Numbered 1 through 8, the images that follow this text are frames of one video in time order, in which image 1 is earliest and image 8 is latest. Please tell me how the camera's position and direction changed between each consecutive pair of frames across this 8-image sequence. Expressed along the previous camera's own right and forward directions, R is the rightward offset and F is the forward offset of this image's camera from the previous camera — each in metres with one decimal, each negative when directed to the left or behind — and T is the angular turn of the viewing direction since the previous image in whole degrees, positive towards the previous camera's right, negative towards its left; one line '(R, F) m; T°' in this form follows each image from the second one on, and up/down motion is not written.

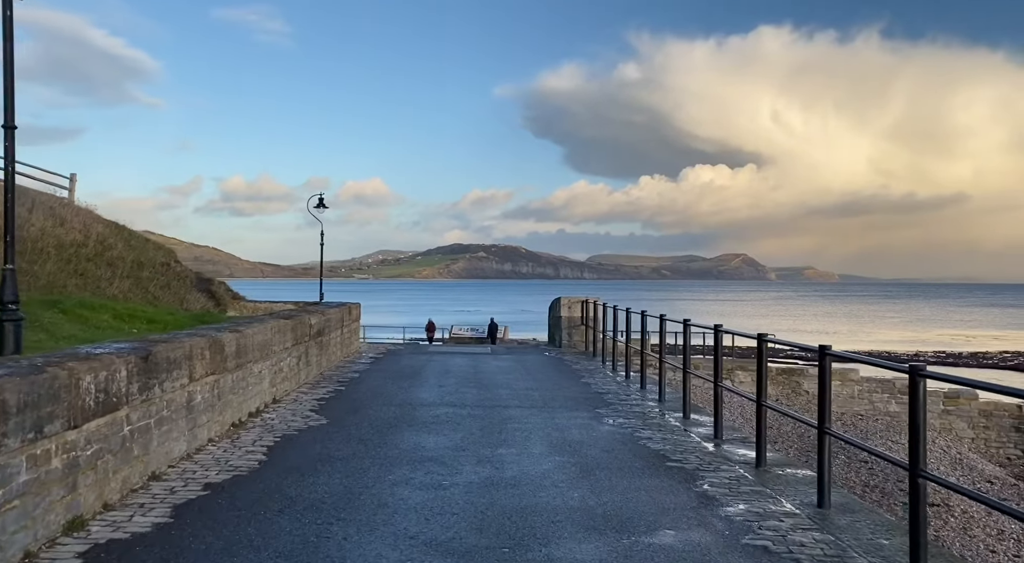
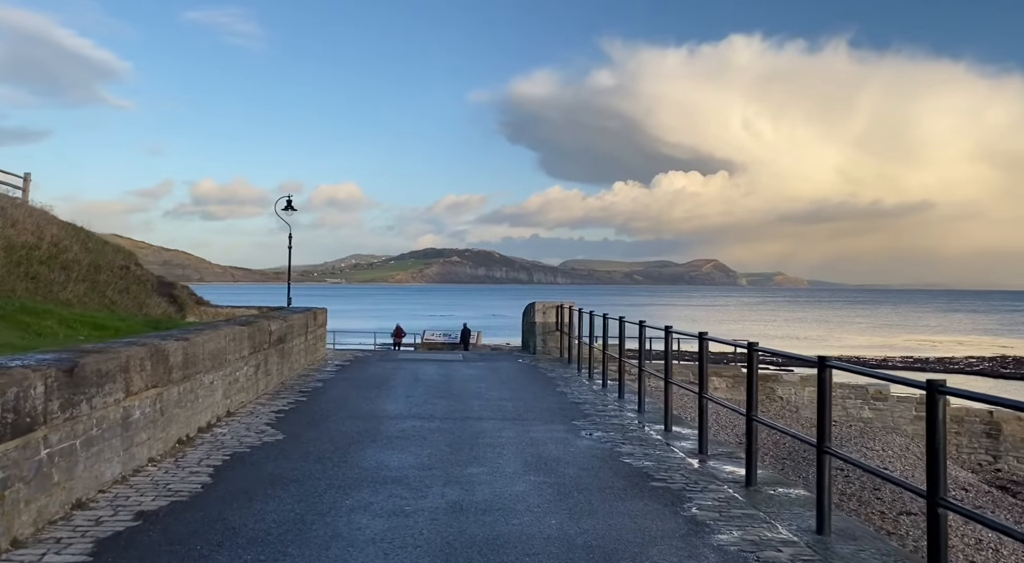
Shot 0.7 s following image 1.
(0.0, +0.5) m; +2°
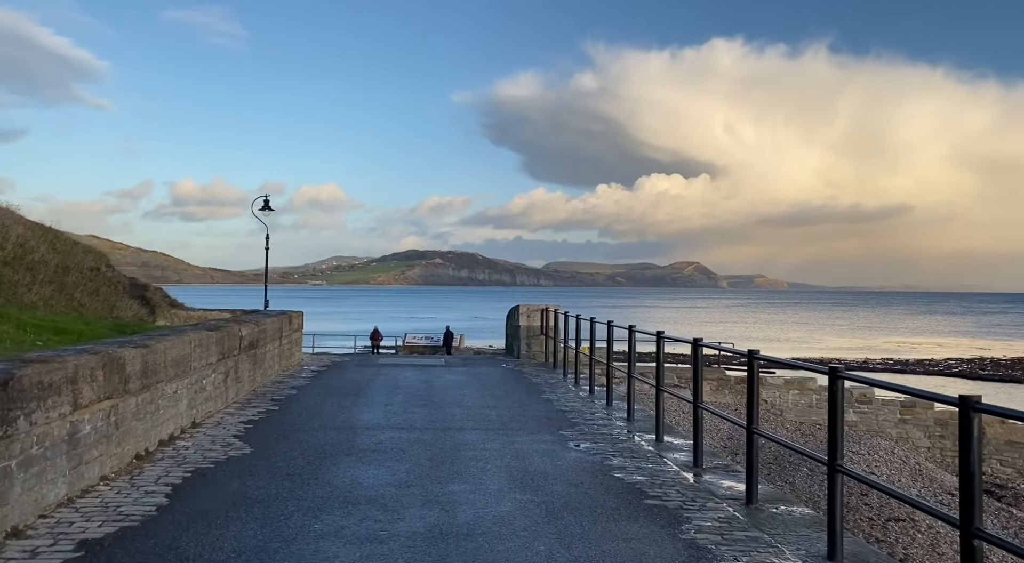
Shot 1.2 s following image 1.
(0.0, +0.5) m; +1°
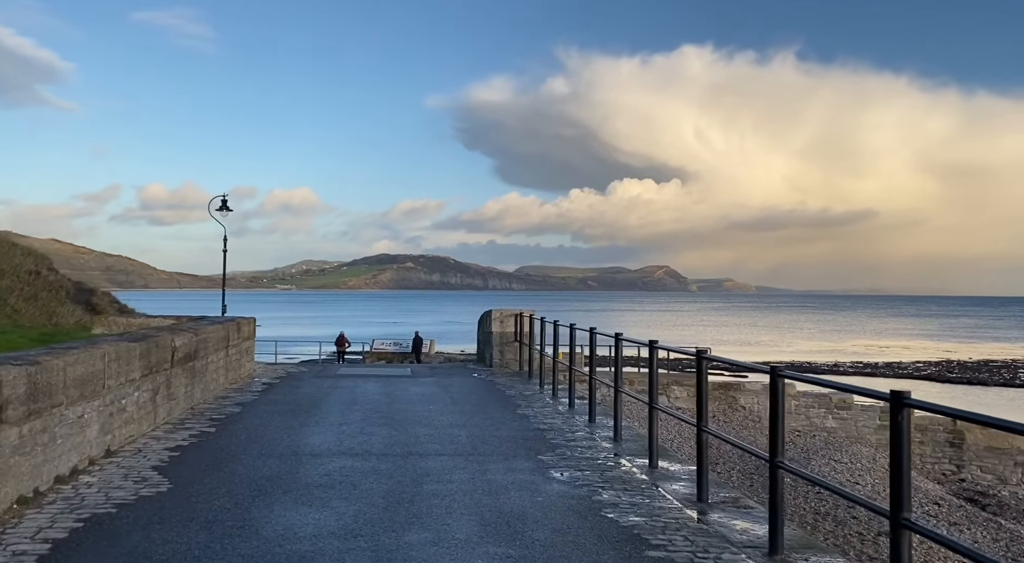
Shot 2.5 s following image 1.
(0.0, +1.1) m; +2°
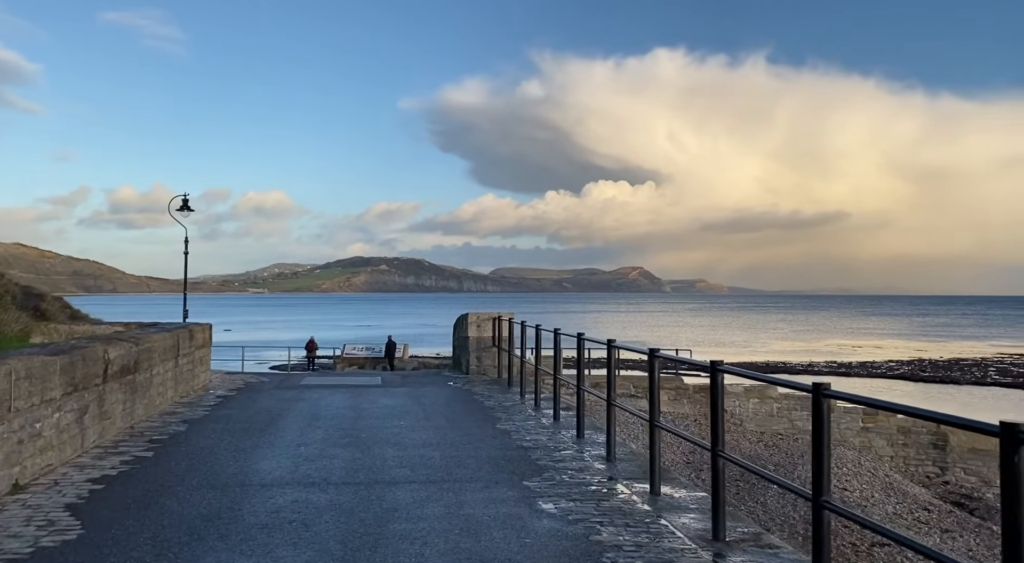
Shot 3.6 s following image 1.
(0.0, +1.0) m; +2°
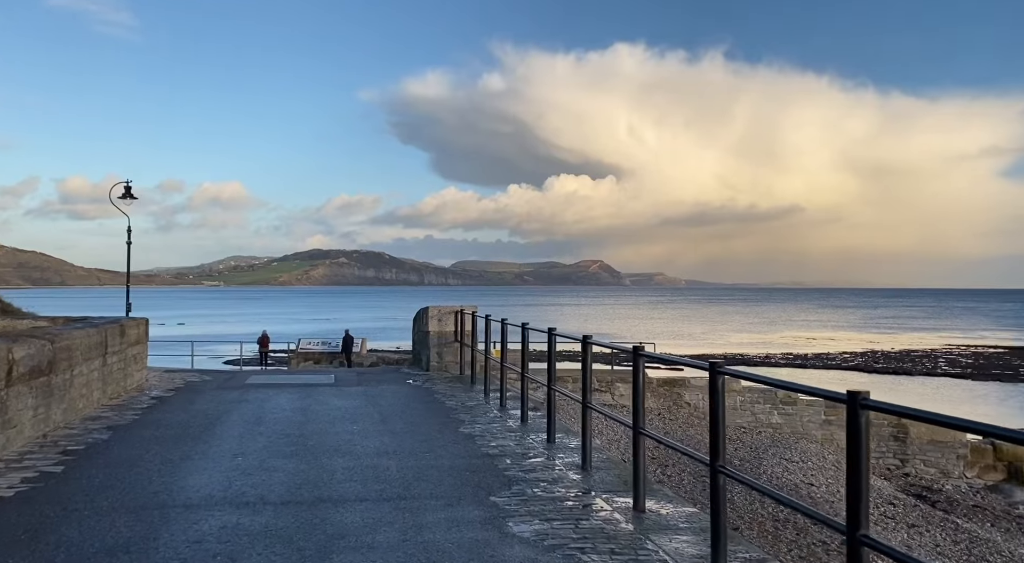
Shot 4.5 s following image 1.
(0.0, +0.8) m; +3°
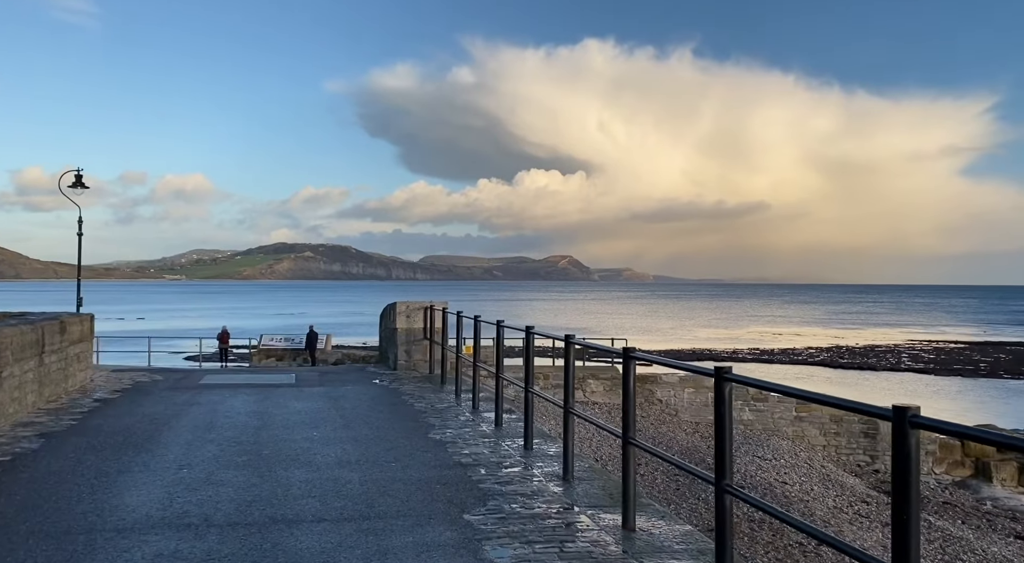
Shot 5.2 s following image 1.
(-0.1, +0.6) m; +2°
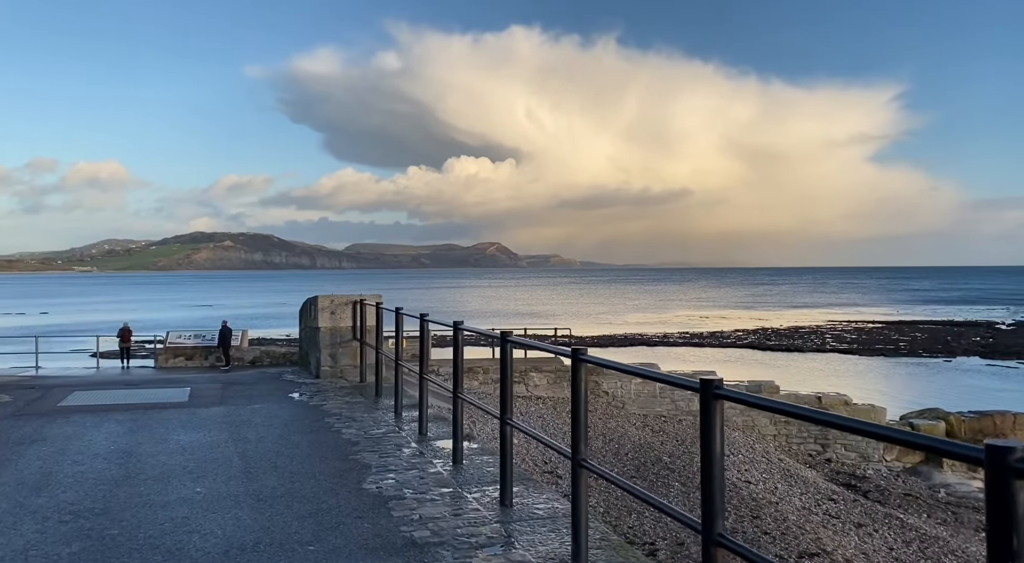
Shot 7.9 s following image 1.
(-0.3, +2.3) m; +5°
